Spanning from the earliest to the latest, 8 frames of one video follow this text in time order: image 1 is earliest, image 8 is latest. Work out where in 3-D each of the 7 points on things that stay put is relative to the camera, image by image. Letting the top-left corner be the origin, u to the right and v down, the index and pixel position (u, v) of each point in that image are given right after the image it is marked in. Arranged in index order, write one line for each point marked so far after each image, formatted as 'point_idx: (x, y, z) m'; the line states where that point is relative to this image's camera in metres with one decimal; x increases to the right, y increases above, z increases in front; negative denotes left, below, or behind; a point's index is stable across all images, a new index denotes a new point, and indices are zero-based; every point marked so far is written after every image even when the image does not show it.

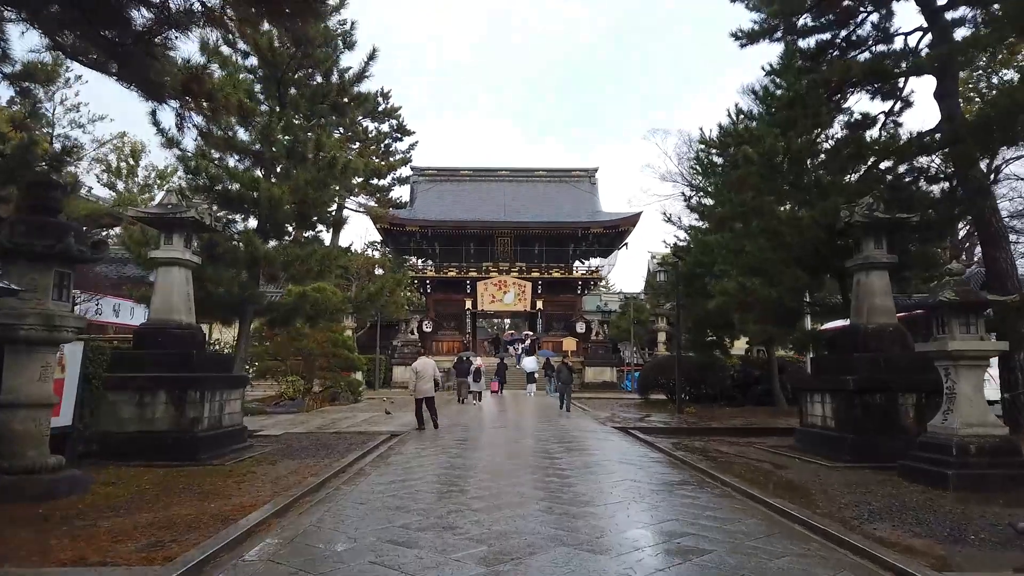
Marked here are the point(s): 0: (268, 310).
0: (-3.7, -0.3, +11.1) m
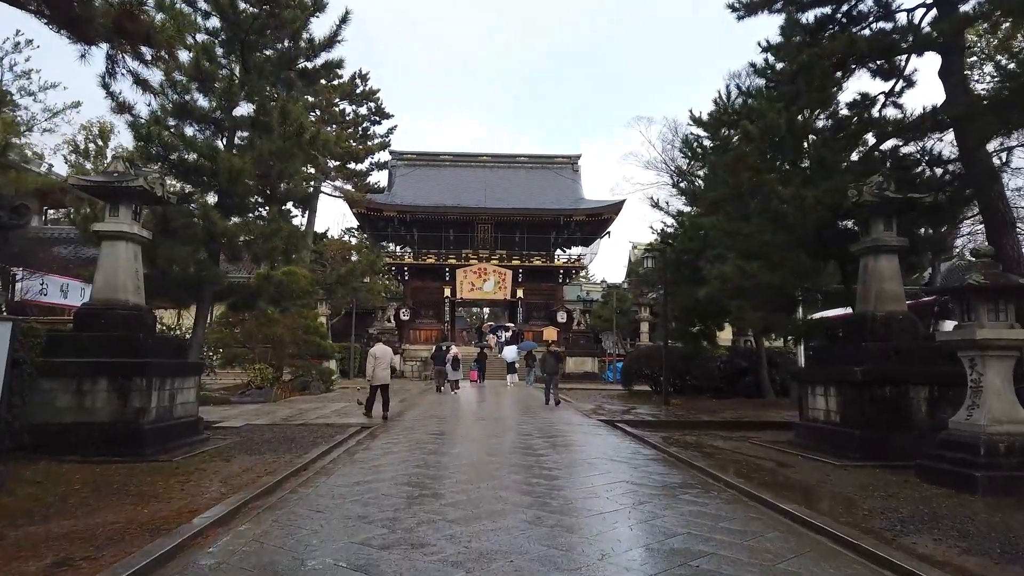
0: (-3.9, -0.1, +10.2) m
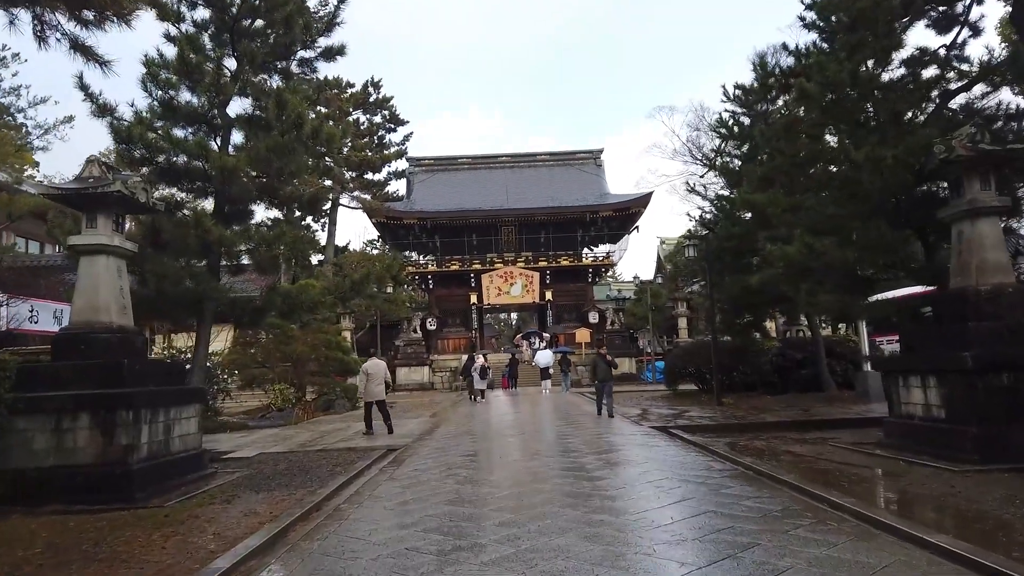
0: (-3.5, -0.3, +9.2) m
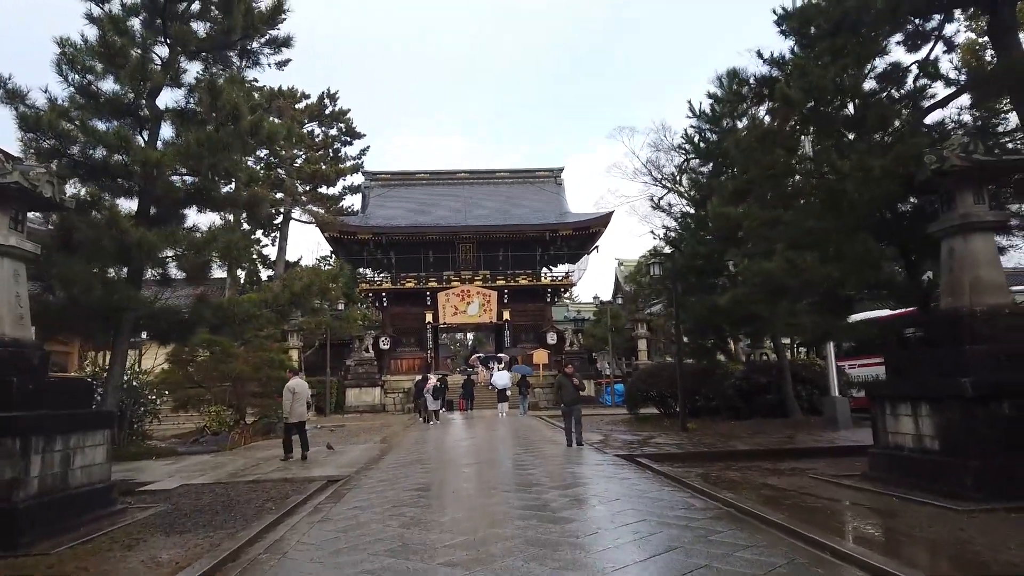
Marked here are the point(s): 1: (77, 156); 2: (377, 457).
0: (-4.0, -0.4, +8.2) m
1: (-4.5, +1.4, +7.8) m
2: (-1.9, -2.4, +10.4) m
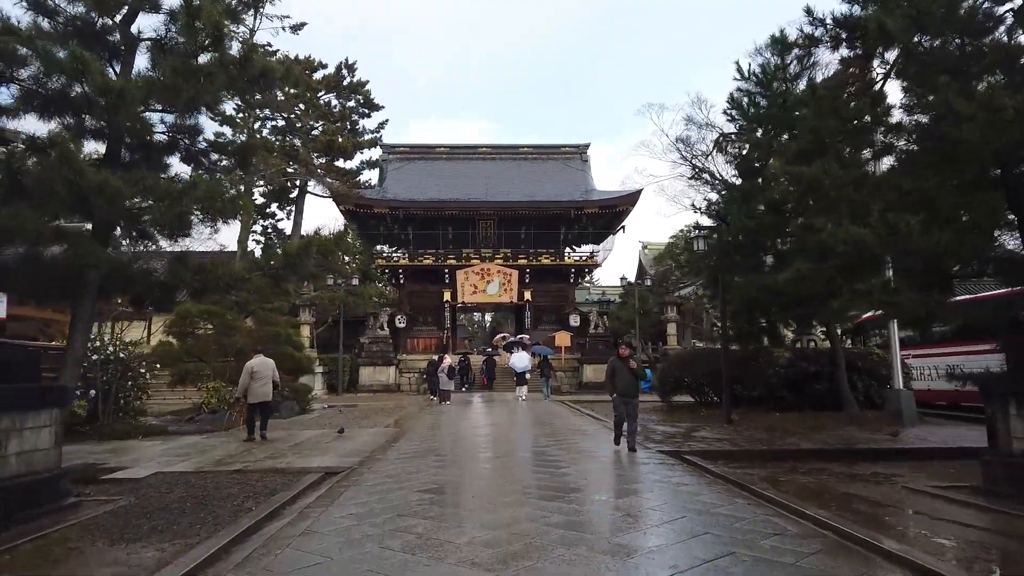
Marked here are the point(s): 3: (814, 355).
0: (-3.7, +0.1, +7.0) m
1: (-4.2, +1.8, +6.5) m
2: (-1.6, -1.9, +9.2) m
3: (+5.7, -1.3, +14.1) m
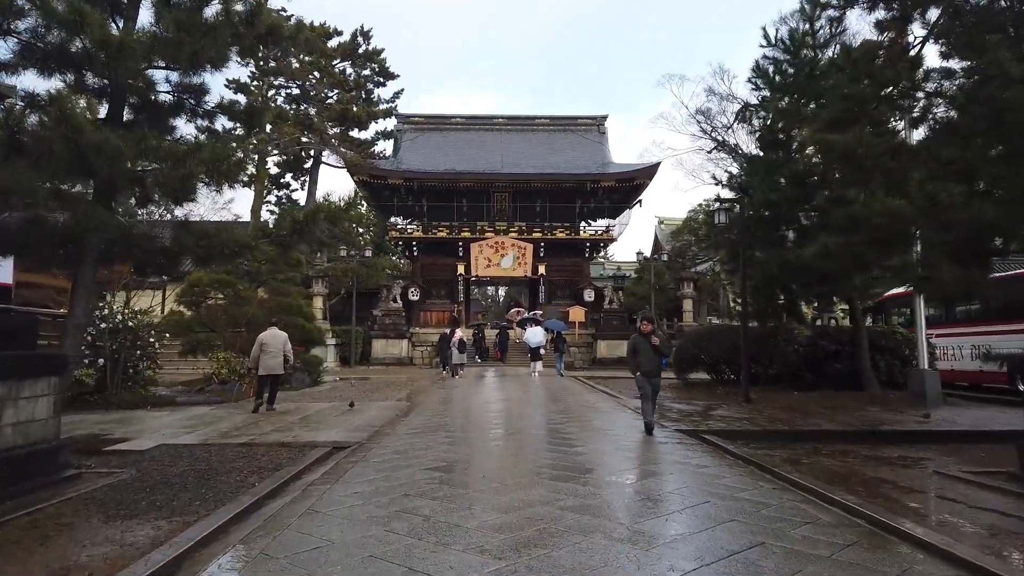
0: (-3.5, +0.4, +6.8) m
1: (-4.0, +2.1, +6.2) m
2: (-1.4, -1.6, +9.0) m
3: (+6.0, -0.9, +13.8) m
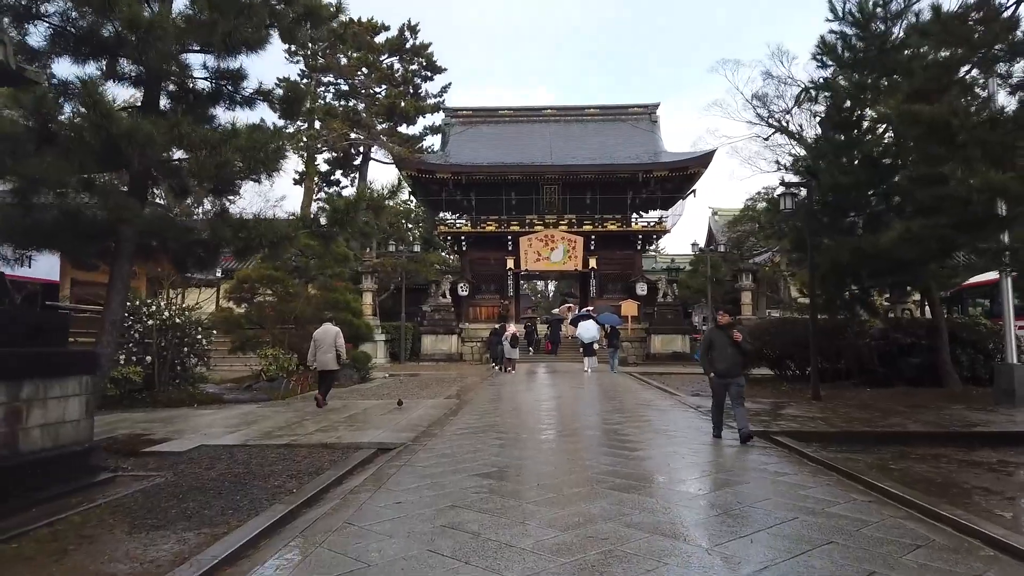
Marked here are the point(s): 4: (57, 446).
0: (-3.1, +0.4, +6.5) m
1: (-3.6, +2.1, +6.0) m
2: (-0.8, -1.5, +8.6) m
3: (+6.9, -0.7, +12.9) m
4: (-3.0, -1.1, +5.0) m
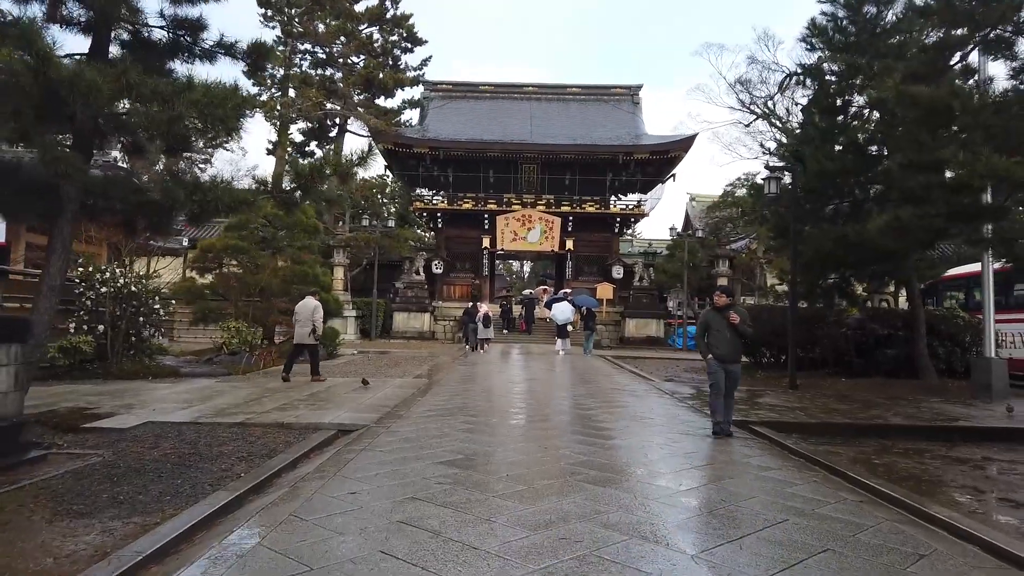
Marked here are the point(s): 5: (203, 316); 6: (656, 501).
0: (-3.3, +0.7, +6.0) m
1: (-3.7, +2.4, +5.4) m
2: (-1.1, -1.2, +8.2) m
3: (+6.4, -0.5, +12.8) m
4: (-3.2, -0.8, +4.6) m
5: (-5.3, -0.5, +12.7) m
6: (+0.7, -1.1, +3.8) m
